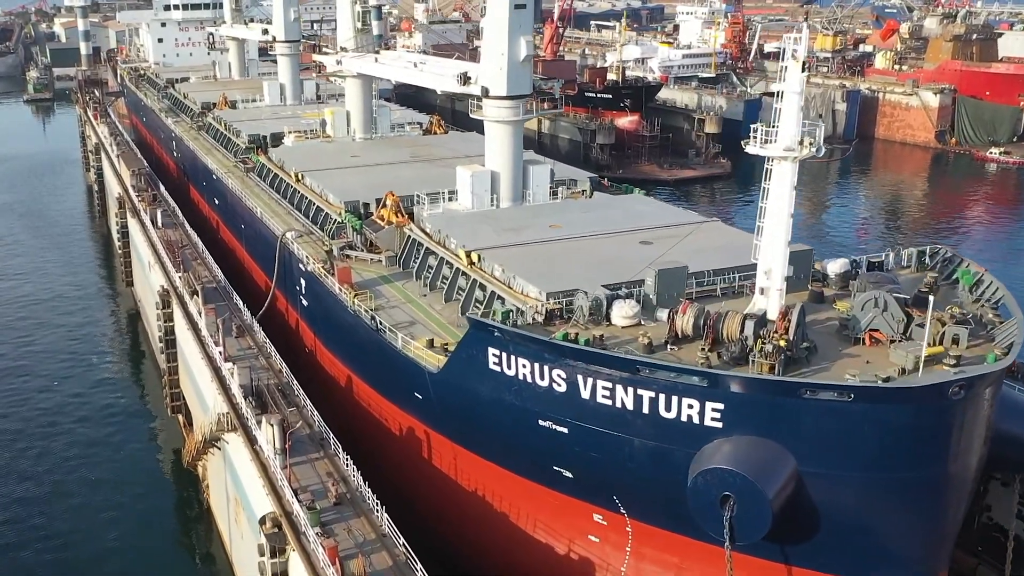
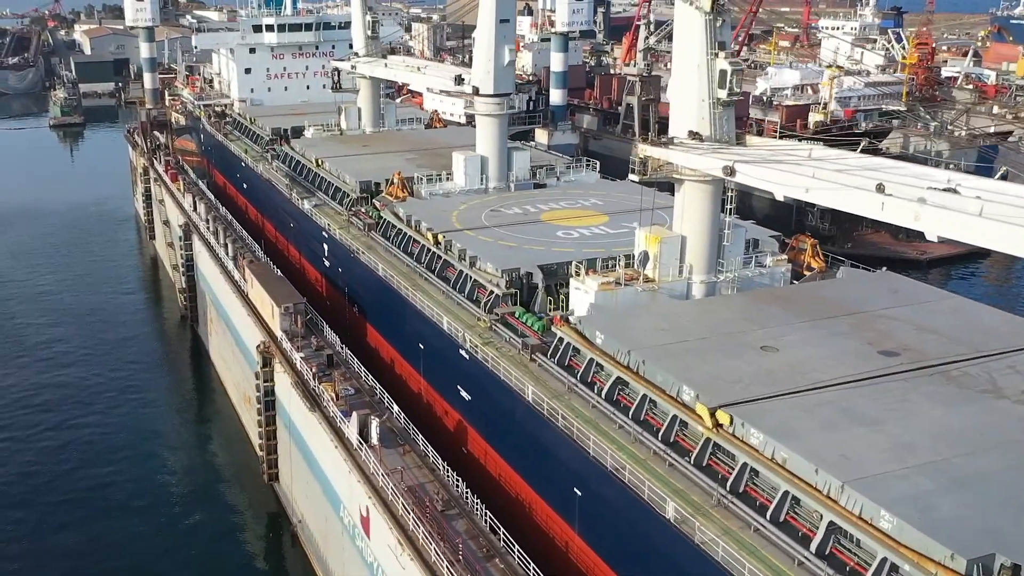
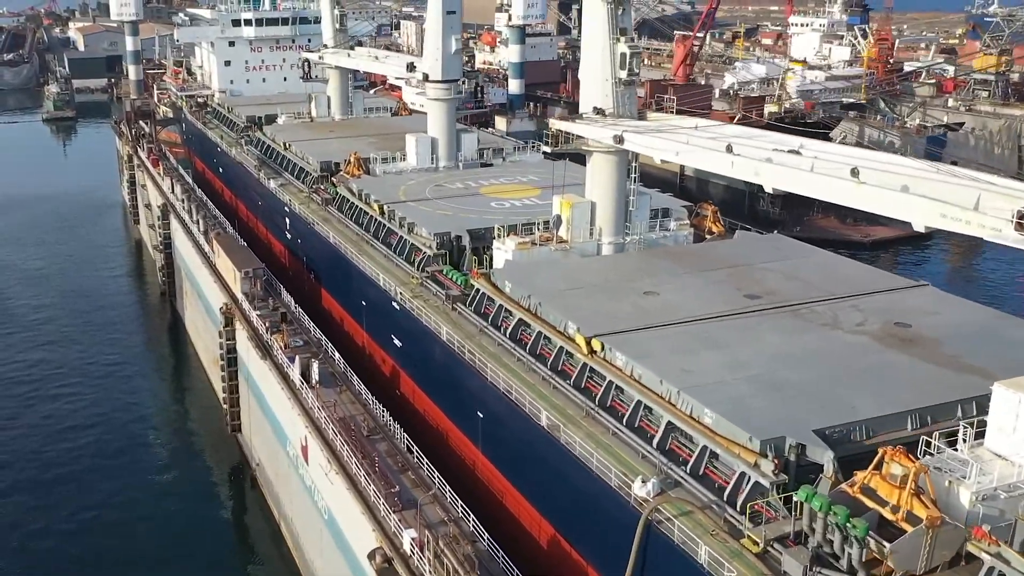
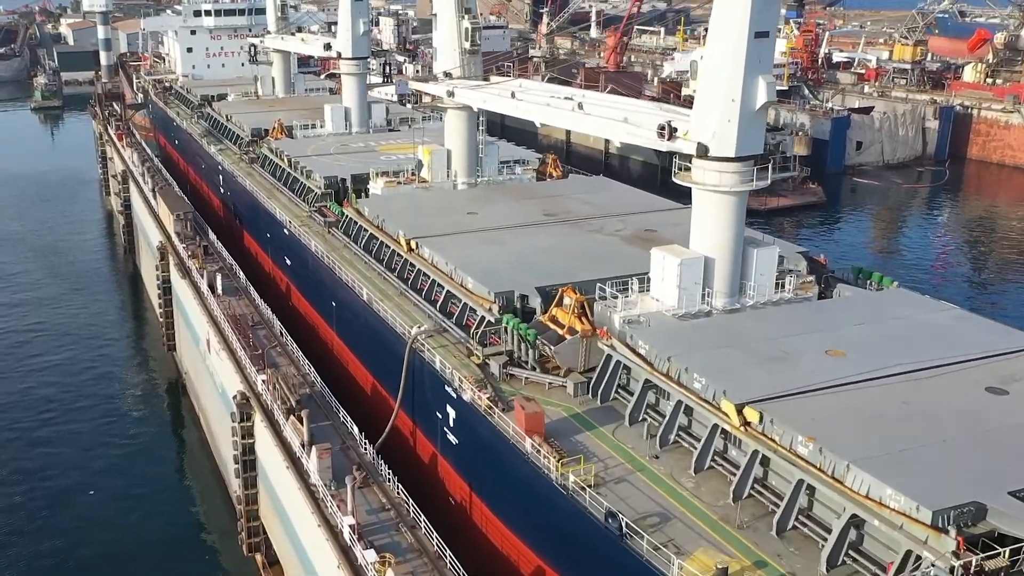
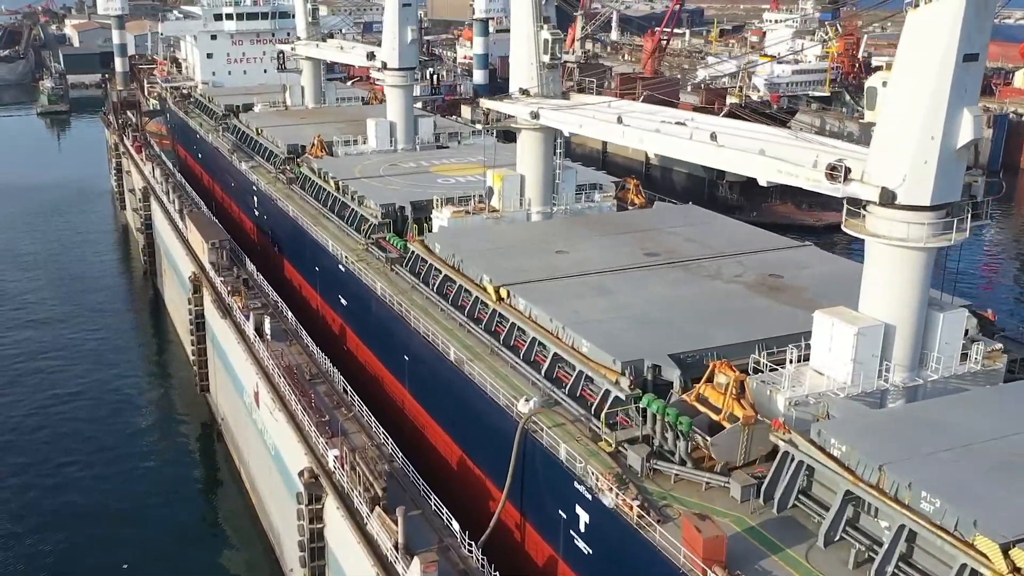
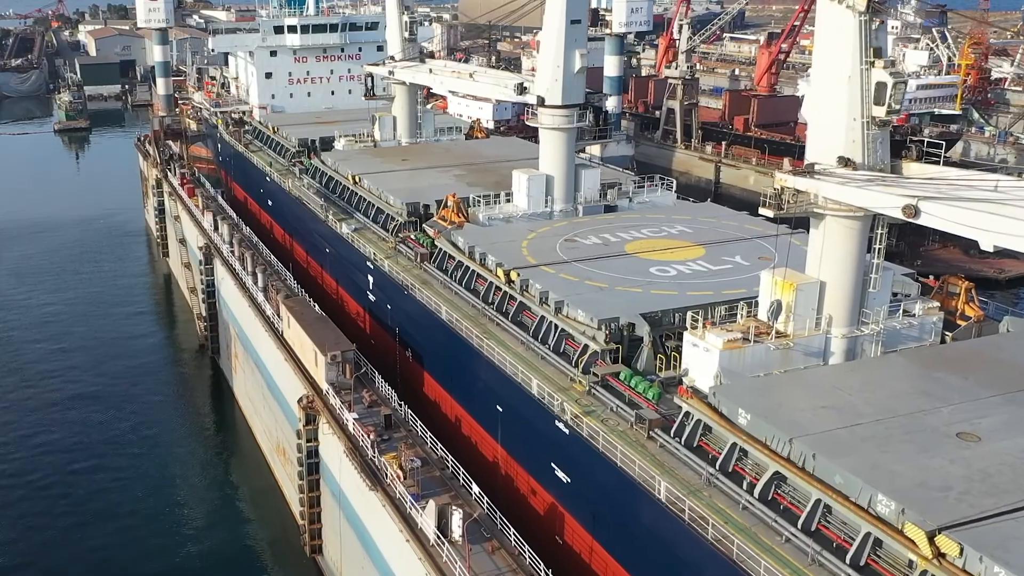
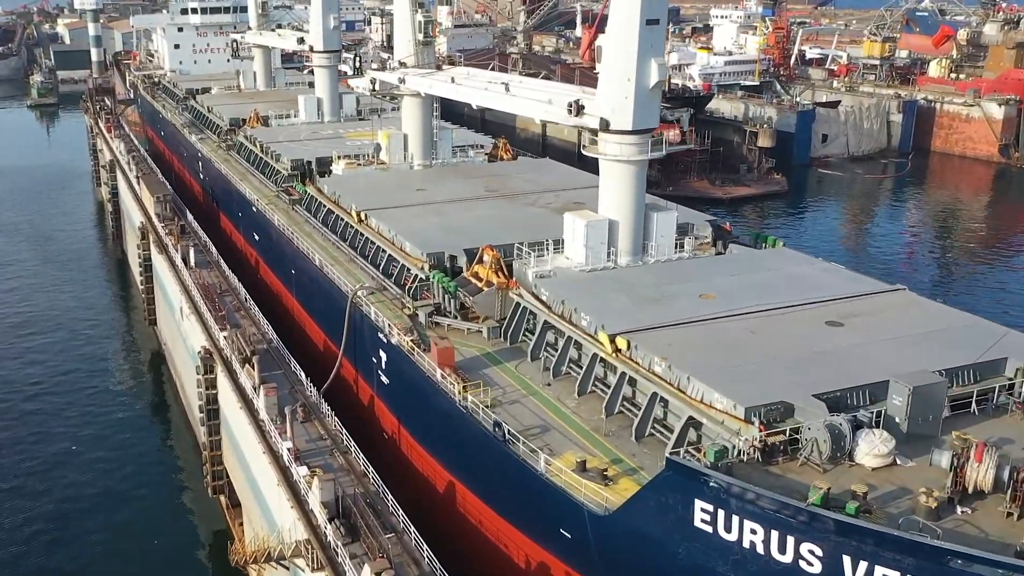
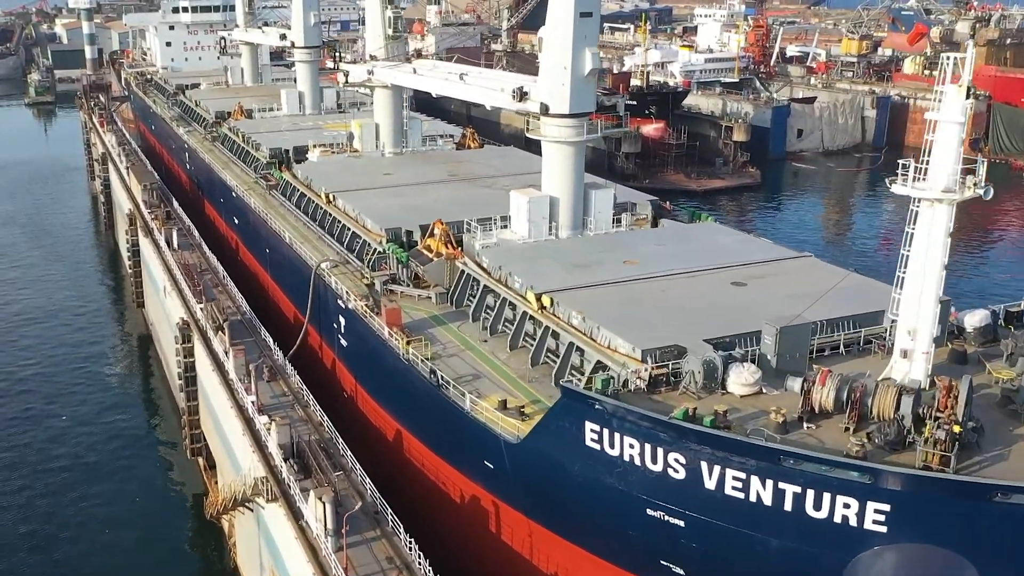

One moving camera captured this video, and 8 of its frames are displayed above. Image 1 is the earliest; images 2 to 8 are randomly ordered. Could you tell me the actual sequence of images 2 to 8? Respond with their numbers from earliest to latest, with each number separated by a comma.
8, 7, 4, 5, 3, 2, 6
